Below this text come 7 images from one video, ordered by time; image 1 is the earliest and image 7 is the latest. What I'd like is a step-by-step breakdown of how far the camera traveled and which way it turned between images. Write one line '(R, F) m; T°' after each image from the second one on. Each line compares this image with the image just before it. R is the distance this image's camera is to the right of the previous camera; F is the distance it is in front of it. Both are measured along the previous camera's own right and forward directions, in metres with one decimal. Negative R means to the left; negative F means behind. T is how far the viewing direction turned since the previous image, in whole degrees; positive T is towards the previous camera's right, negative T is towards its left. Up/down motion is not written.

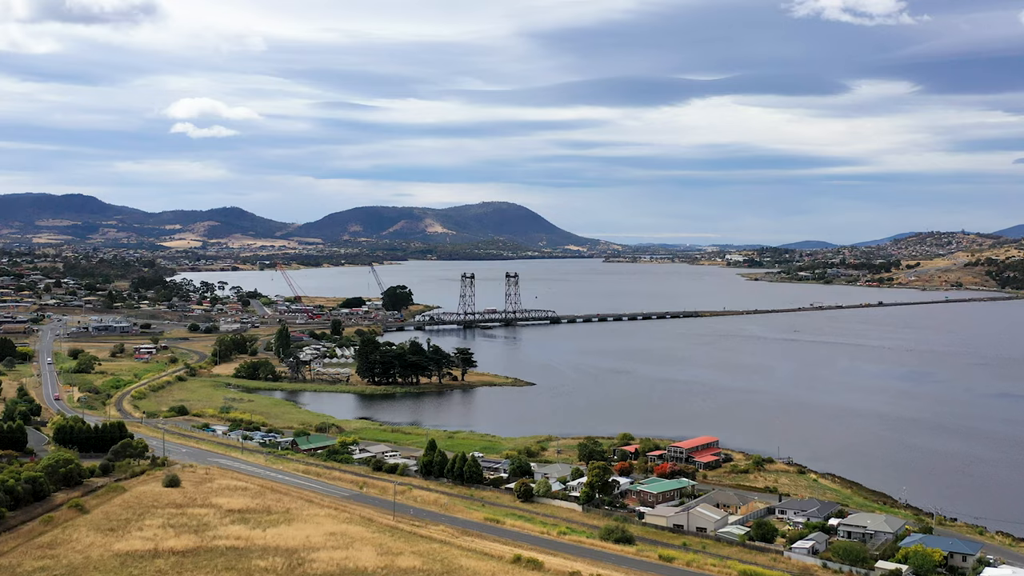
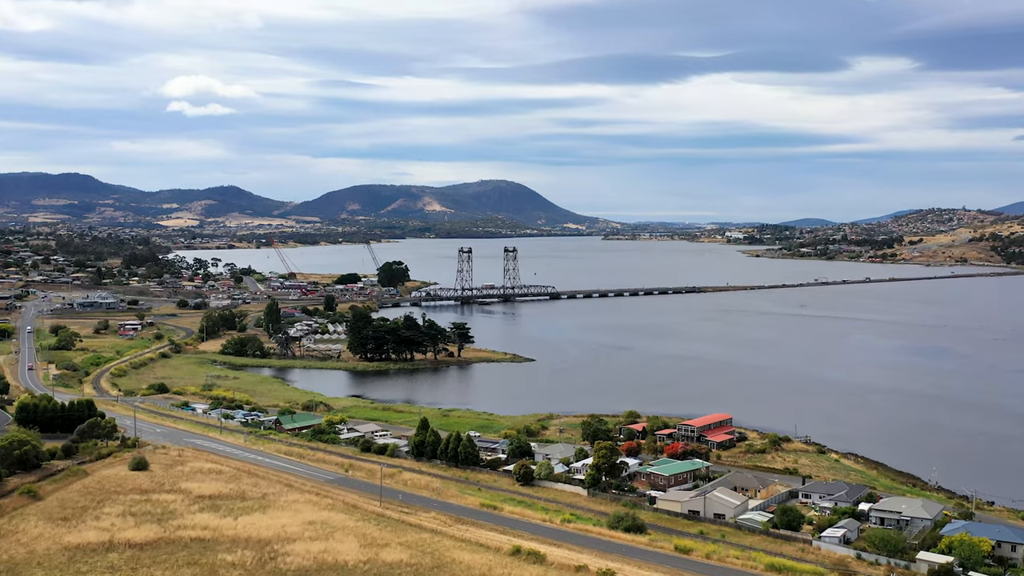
(0.0, +1.3) m; 0°
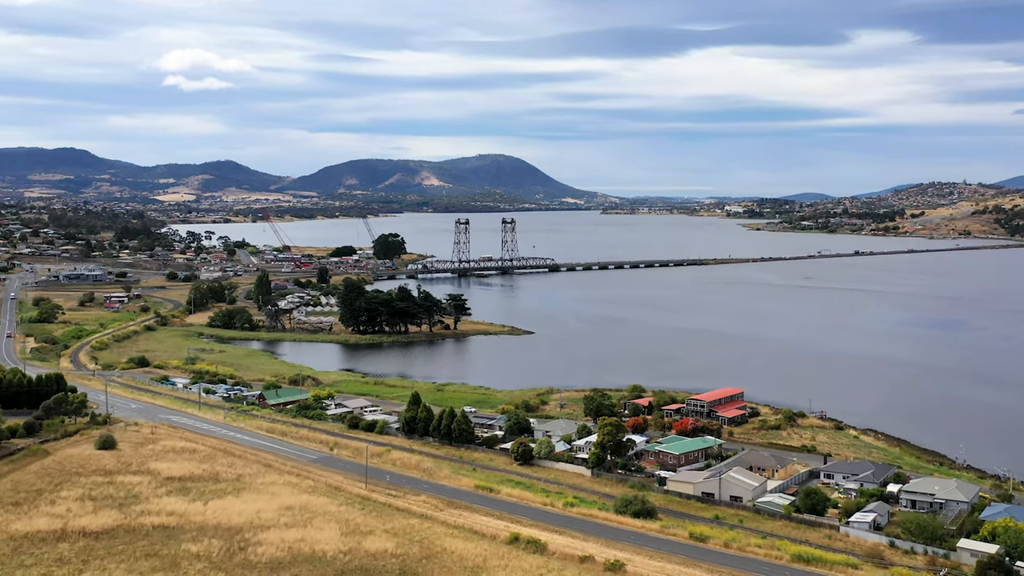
(0.0, +1.1) m; 0°
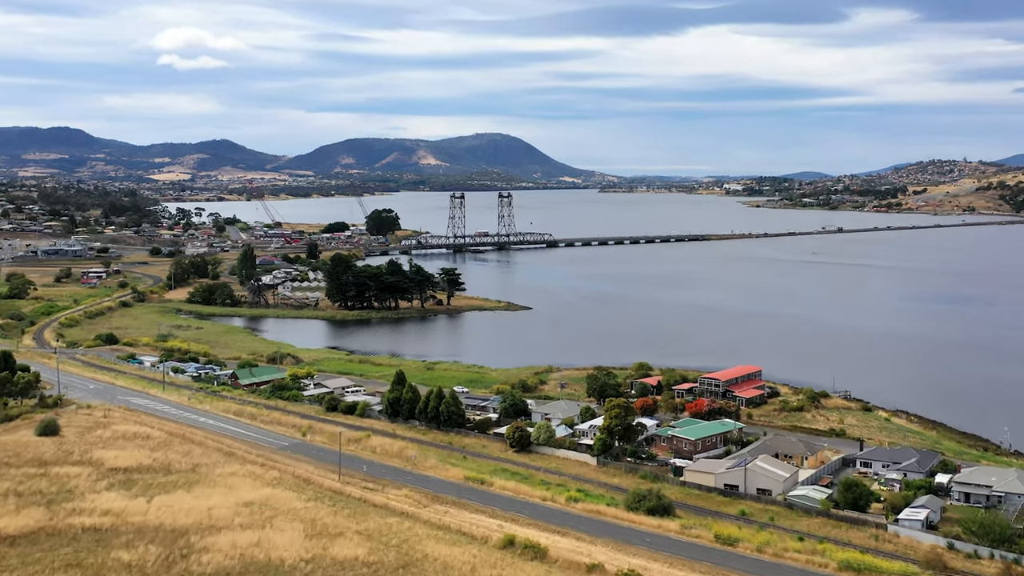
(0.0, +1.5) m; 0°
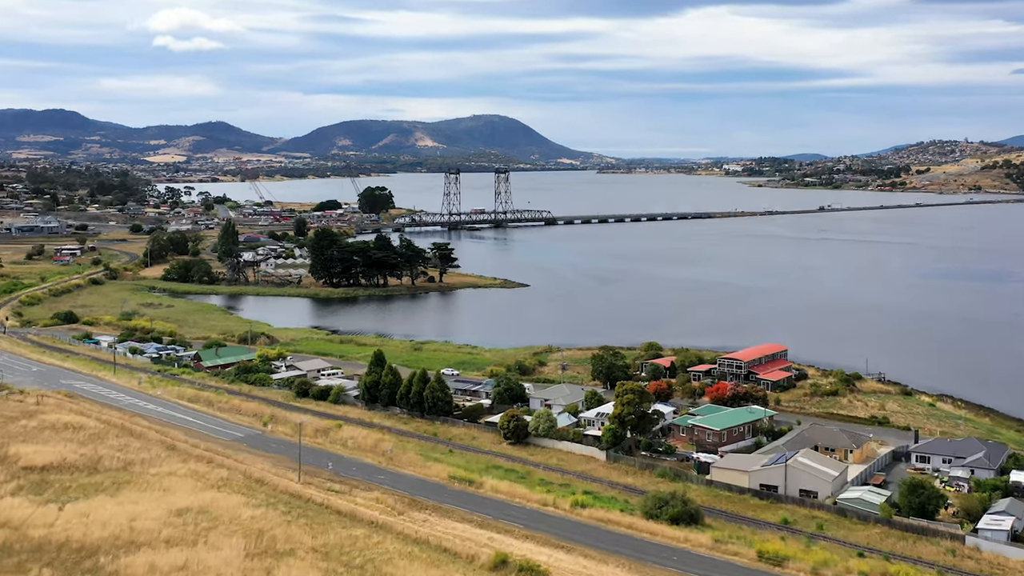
(0.0, +1.7) m; 0°
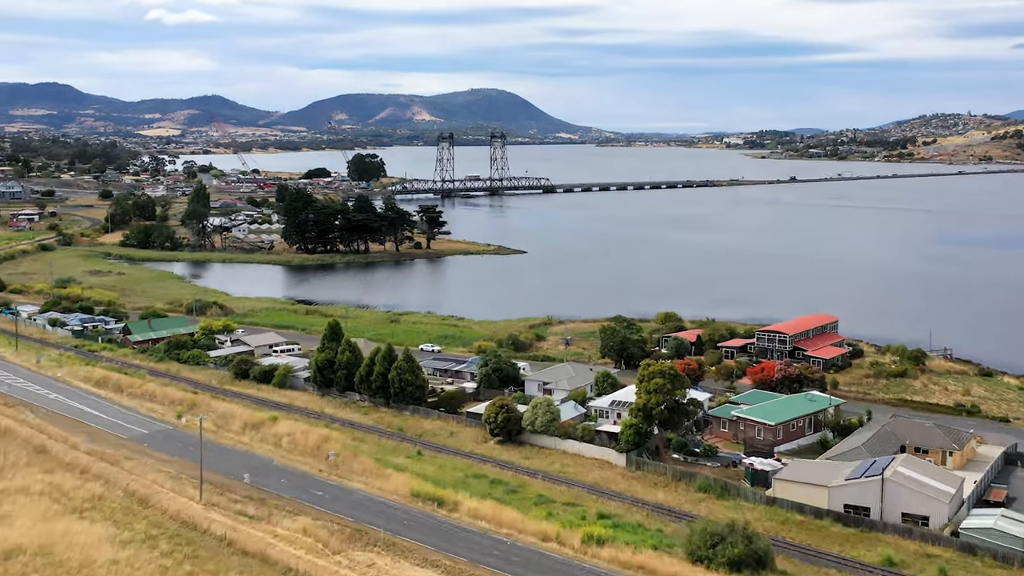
(+0.1, +2.4) m; 0°
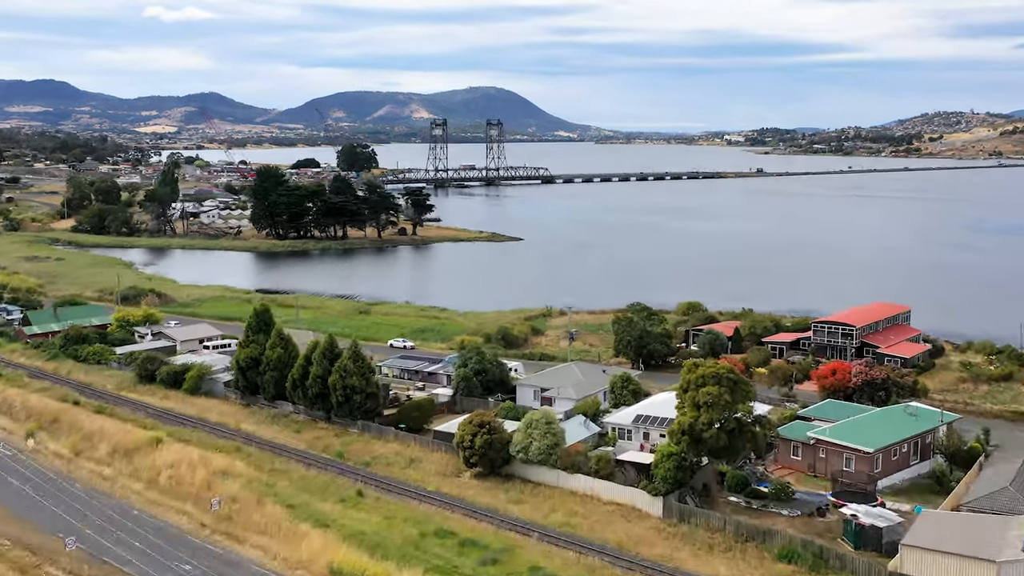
(+0.1, +2.3) m; 0°
